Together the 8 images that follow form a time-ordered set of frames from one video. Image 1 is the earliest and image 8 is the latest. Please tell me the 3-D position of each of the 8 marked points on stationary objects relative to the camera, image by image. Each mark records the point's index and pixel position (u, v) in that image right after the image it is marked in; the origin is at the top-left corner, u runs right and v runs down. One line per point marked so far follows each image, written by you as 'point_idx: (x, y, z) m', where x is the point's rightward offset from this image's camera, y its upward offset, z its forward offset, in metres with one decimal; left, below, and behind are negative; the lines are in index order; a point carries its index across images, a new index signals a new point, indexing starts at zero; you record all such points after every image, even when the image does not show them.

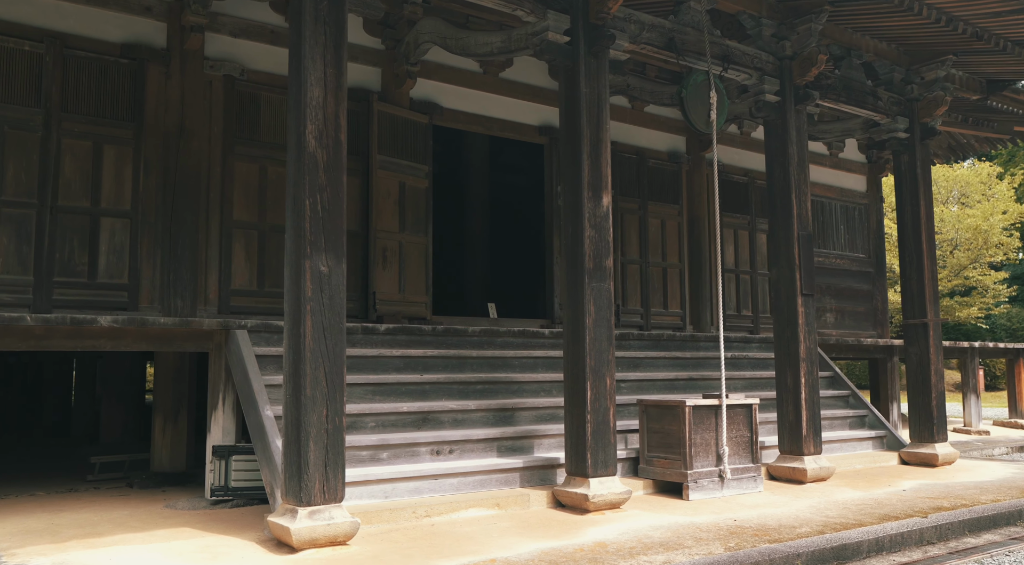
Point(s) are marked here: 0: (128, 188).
0: (-3.1, +0.8, +7.4) m
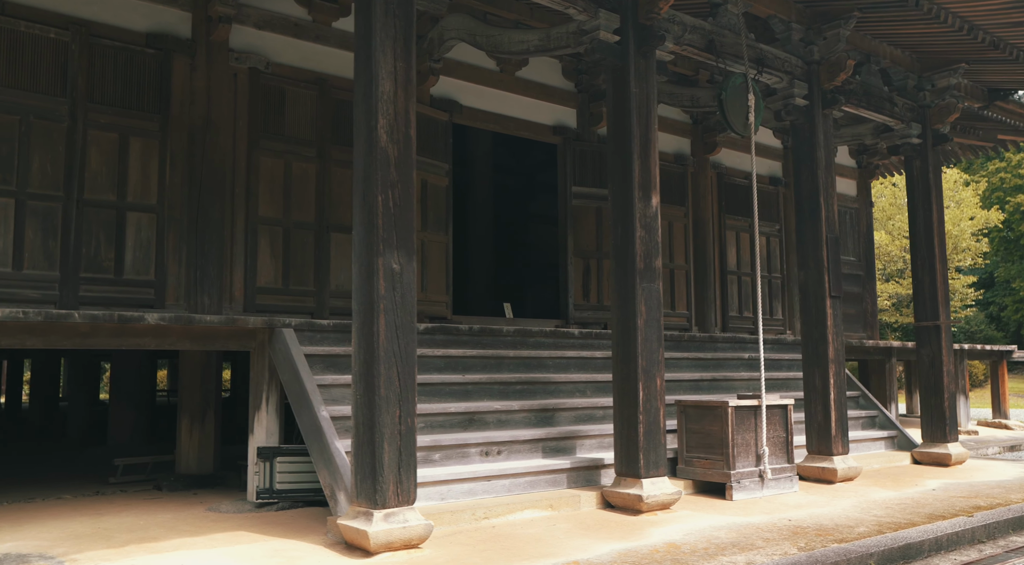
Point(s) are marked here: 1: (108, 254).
0: (-2.8, +0.8, +7.2) m
1: (-3.1, +0.2, +6.9) m
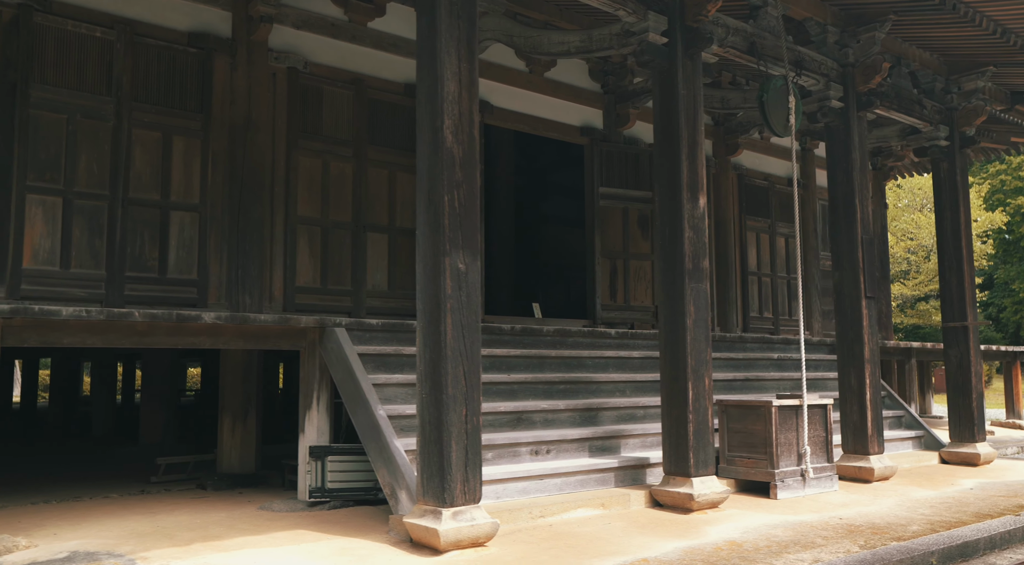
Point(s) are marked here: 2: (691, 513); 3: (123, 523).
0: (-2.5, +0.8, +7.2) m
1: (-2.7, +0.2, +6.9) m
2: (+1.2, -1.5, +6.1) m
3: (-2.3, -1.5, +5.5) m
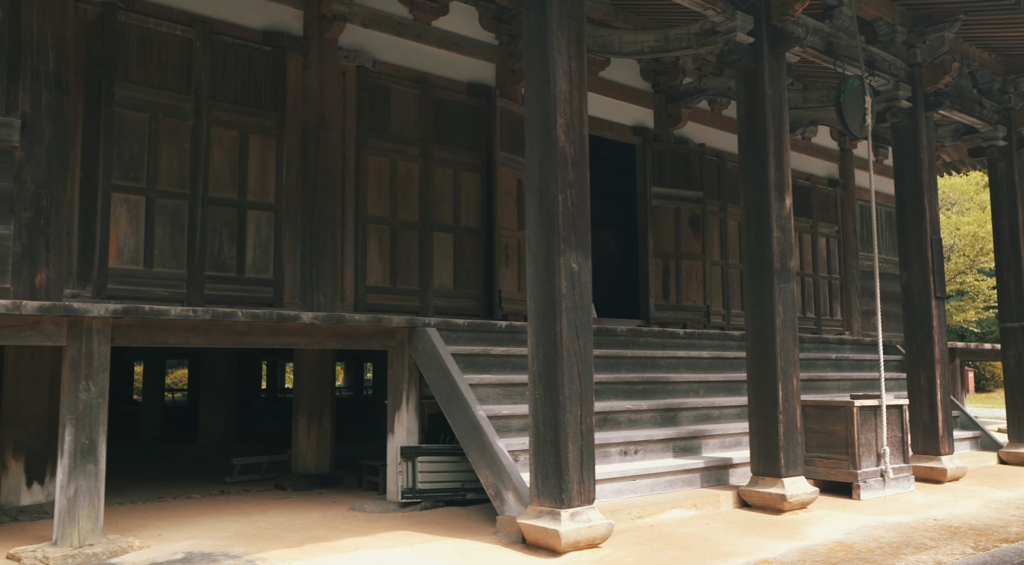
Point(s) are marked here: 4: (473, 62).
0: (-1.9, +0.8, +7.2) m
1: (-2.1, +0.2, +6.9) m
2: (+1.8, -1.5, +6.1) m
3: (-1.7, -1.4, +5.5) m
4: (-0.4, +2.1, +8.5) m
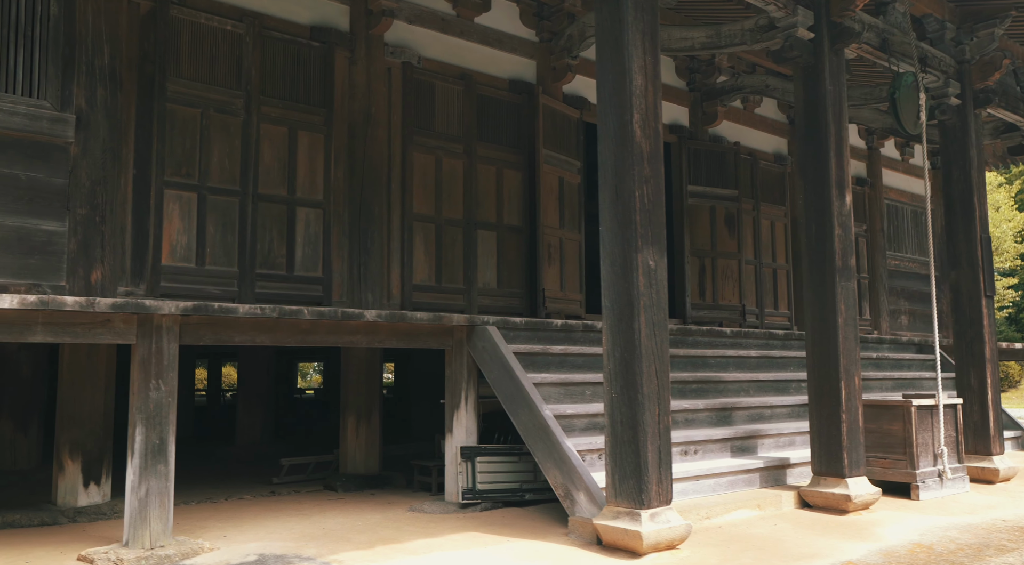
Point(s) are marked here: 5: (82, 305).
0: (-1.5, +0.8, +7.1) m
1: (-1.7, +0.2, +6.8) m
2: (+2.2, -1.5, +6.0) m
3: (-1.3, -1.4, +5.4) m
4: (0.0, +2.1, +8.5) m
5: (-2.1, -0.1, +4.5) m
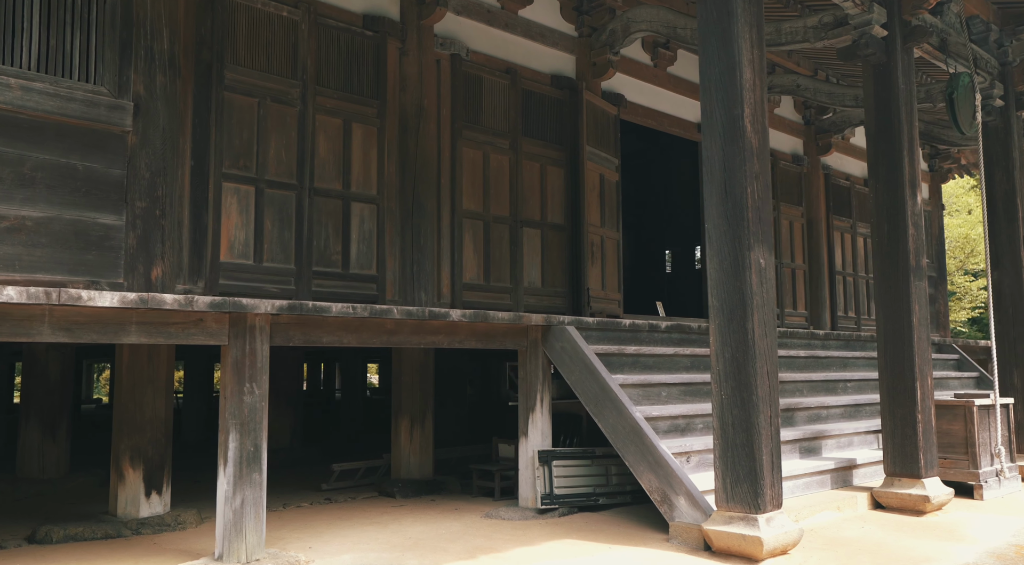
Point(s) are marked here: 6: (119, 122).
0: (-1.0, +0.8, +6.8) m
1: (-1.3, +0.3, +6.5) m
2: (+2.7, -1.5, +5.9) m
3: (-0.8, -1.4, +5.1) m
4: (+0.4, +2.1, +8.3) m
5: (-1.5, -0.1, +4.2) m
6: (-2.4, +1.0, +5.5) m
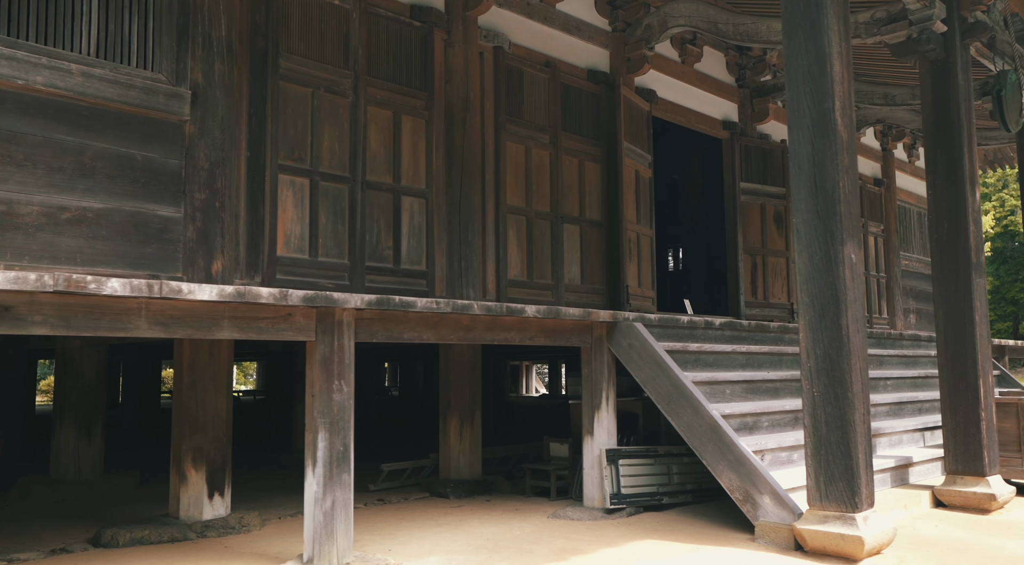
0: (-0.7, +0.9, +6.7) m
1: (-0.9, +0.3, +6.4) m
2: (+3.1, -1.5, +5.9) m
3: (-0.3, -1.4, +5.0) m
4: (+0.7, +2.1, +8.2) m
5: (-1.0, -0.1, +4.0) m
6: (-1.9, +1.0, +5.3) m
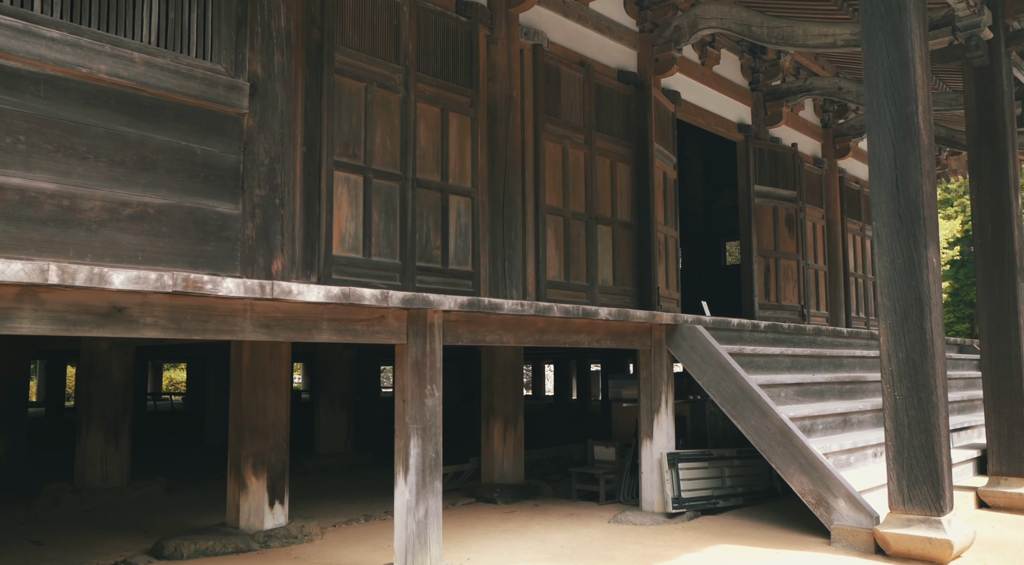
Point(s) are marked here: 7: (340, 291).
0: (-0.3, +0.9, +6.5) m
1: (-0.5, +0.3, +6.2) m
2: (+3.4, -1.5, +6.0) m
3: (+0.1, -1.4, +4.9) m
4: (+1.0, +2.1, +8.1) m
5: (-0.6, -0.1, +3.9) m
6: (-1.5, +1.0, +5.1) m
7: (-0.7, 0.0, +3.7) m
